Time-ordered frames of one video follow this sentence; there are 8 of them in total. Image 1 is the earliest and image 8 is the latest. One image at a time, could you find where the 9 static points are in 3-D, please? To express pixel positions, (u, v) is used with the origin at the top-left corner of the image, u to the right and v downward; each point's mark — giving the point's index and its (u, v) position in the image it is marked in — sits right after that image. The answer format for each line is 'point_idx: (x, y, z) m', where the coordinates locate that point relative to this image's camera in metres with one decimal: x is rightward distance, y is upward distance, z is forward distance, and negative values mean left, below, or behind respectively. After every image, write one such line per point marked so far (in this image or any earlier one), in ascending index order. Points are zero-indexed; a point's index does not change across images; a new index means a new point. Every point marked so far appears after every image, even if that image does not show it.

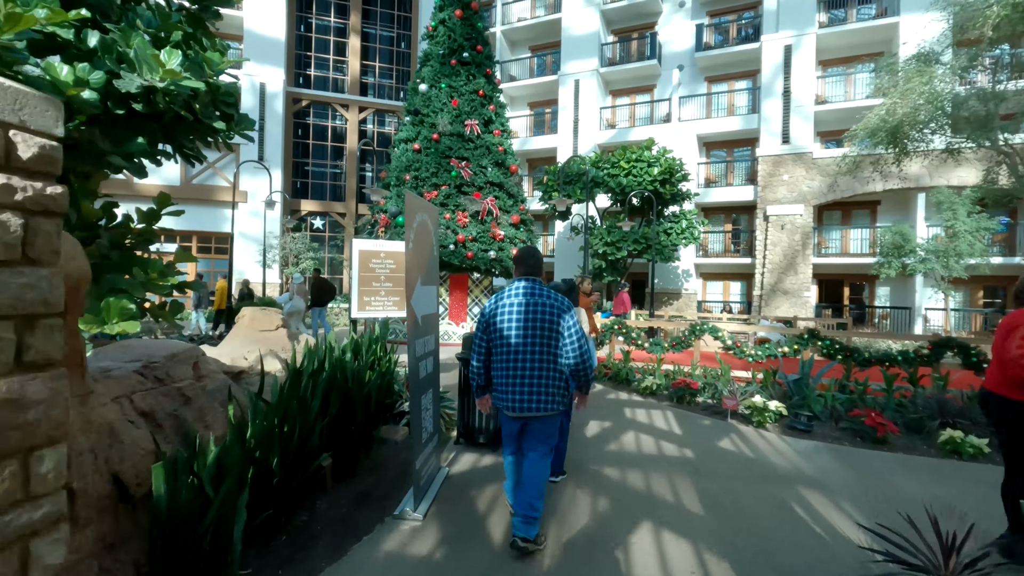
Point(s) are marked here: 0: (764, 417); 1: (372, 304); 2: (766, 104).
0: (+2.9, -1.5, +6.0) m
1: (-1.7, -0.2, +6.6) m
2: (+9.4, +6.8, +19.8) m
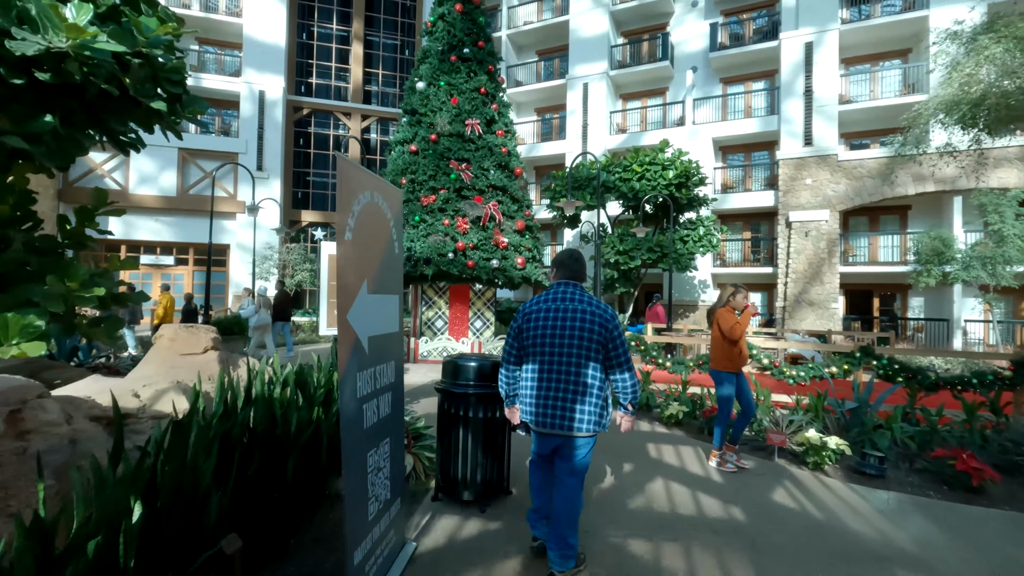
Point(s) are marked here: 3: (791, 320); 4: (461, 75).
0: (+2.8, -1.5, +4.9) m
1: (-1.7, -0.3, +5.6) m
2: (+9.6, +6.4, +18.7) m
3: (+9.4, -1.1, +18.0) m
4: (-1.2, +5.2, +12.9) m
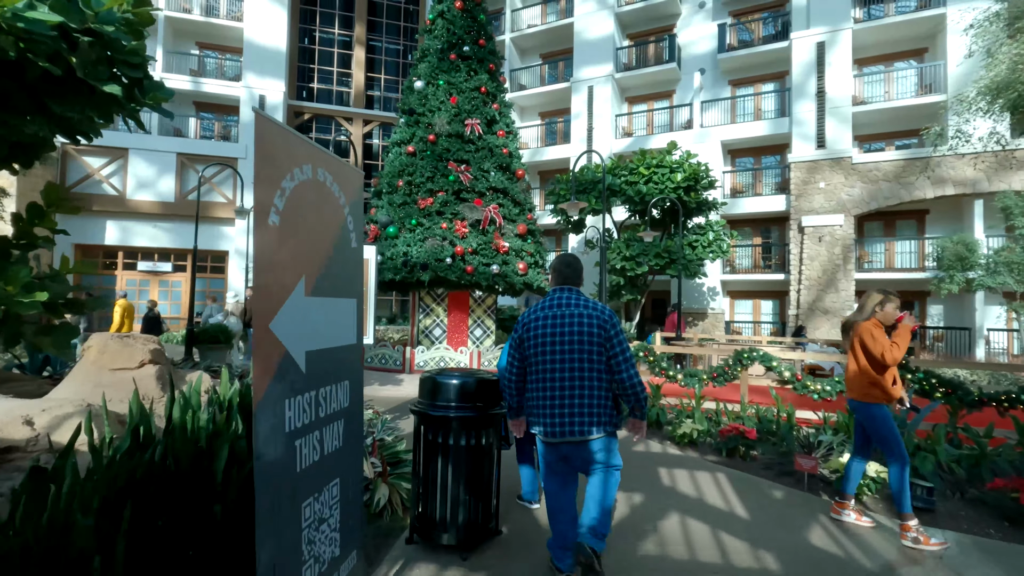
0: (+2.8, -1.6, +4.3) m
1: (-1.8, -0.4, +5.0) m
2: (+9.7, +6.2, +18.2) m
3: (+9.5, -1.3, +17.3) m
4: (-1.2, +5.0, +12.4) m
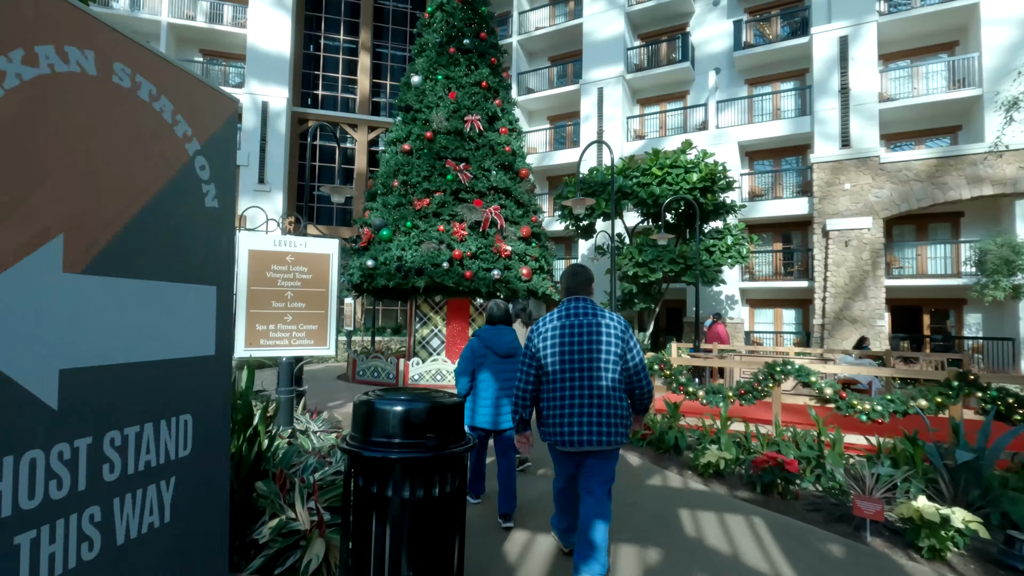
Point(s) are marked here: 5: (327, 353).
0: (+2.7, -1.6, +3.3) m
1: (-1.9, -0.4, +4.2) m
2: (+9.9, +5.9, +17.2) m
3: (+9.7, -1.5, +16.2) m
4: (-1.1, +4.8, +11.7) m
5: (-1.5, -0.5, +4.4) m
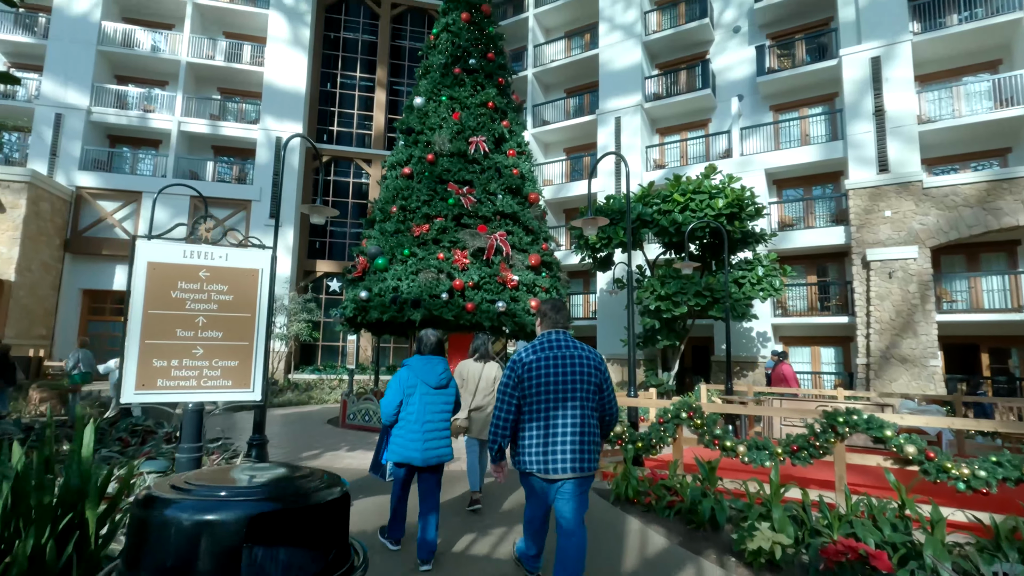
0: (+2.5, -1.6, +2.0) m
1: (-2.0, -0.5, +3.2) m
2: (+10.3, +4.9, +16.1) m
3: (+10.0, -2.5, +14.6) m
4: (-1.0, +4.1, +11.1) m
5: (-1.6, -0.7, +3.4) m
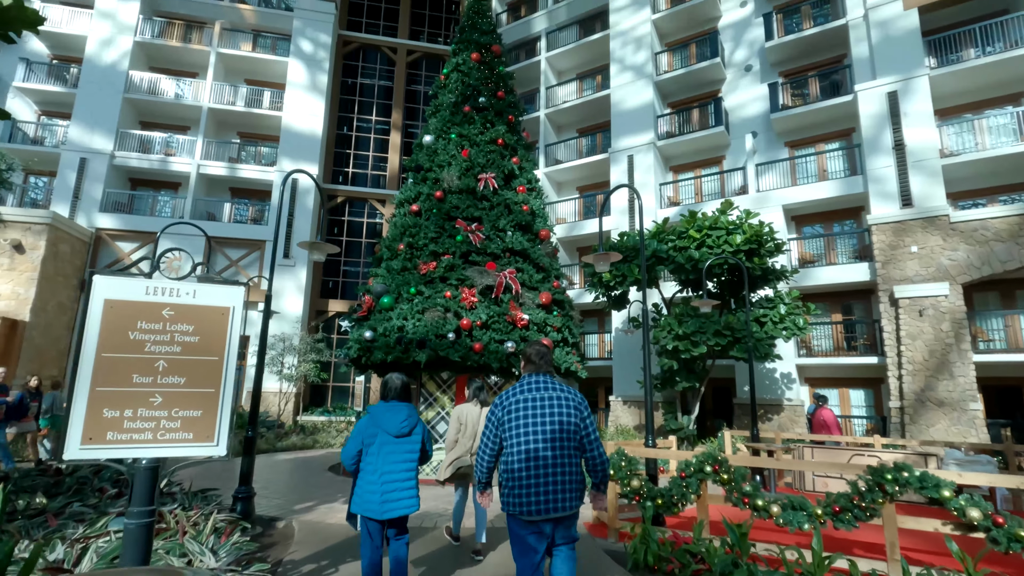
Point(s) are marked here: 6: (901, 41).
0: (+2.4, -1.7, +1.5) m
1: (-2.0, -0.7, +2.9) m
2: (+10.6, +3.7, +15.8) m
3: (+10.3, -3.5, +13.7) m
4: (-0.7, +3.3, +11.0) m
5: (-1.6, -0.9, +3.0) m
6: (+11.6, +7.4, +16.0) m
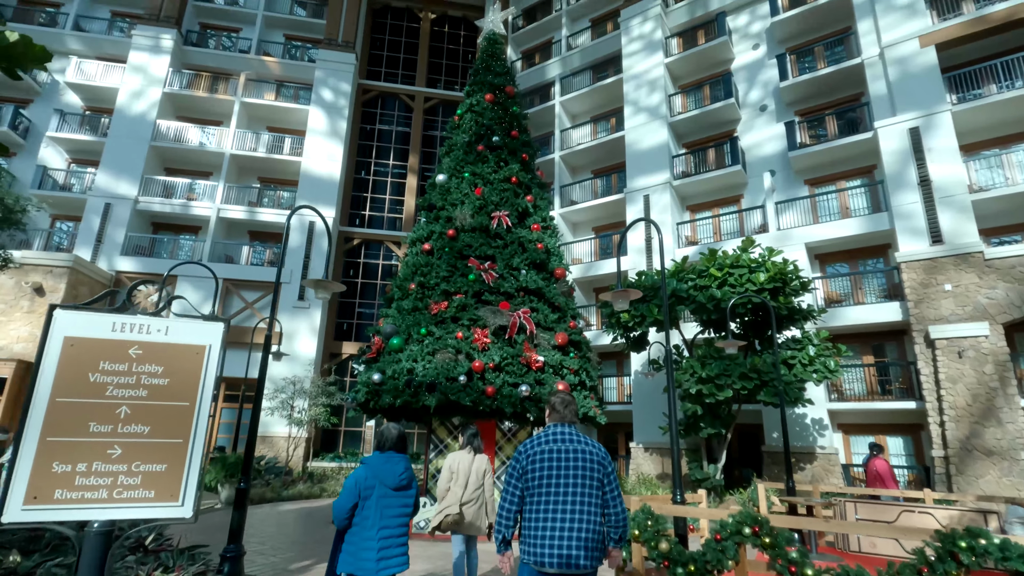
0: (+2.4, -1.8, +0.9) m
1: (-2.0, -0.9, +2.5) m
2: (+11.1, +2.6, +15.3) m
3: (+10.7, -4.5, +12.7) m
4: (-0.5, +2.5, +10.9) m
5: (-1.6, -1.1, +2.6) m
6: (+12.0, +6.2, +15.8) m
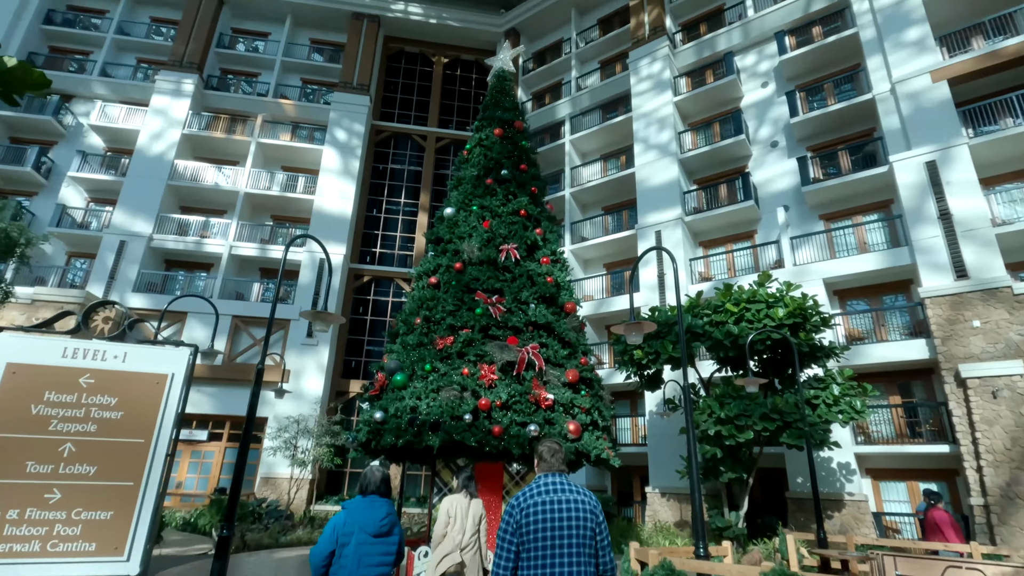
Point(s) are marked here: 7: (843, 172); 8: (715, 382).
0: (+2.4, -1.7, +0.4) m
1: (-2.0, -1.0, +2.2) m
2: (+11.3, +1.6, +14.9) m
3: (+10.9, -5.3, +11.8) m
4: (-0.3, +1.8, +10.7) m
5: (-1.6, -1.2, +2.2) m
6: (+12.3, +5.2, +15.6) m
7: (+10.7, +3.7, +17.2) m
8: (+5.4, -2.5, +14.1) m
